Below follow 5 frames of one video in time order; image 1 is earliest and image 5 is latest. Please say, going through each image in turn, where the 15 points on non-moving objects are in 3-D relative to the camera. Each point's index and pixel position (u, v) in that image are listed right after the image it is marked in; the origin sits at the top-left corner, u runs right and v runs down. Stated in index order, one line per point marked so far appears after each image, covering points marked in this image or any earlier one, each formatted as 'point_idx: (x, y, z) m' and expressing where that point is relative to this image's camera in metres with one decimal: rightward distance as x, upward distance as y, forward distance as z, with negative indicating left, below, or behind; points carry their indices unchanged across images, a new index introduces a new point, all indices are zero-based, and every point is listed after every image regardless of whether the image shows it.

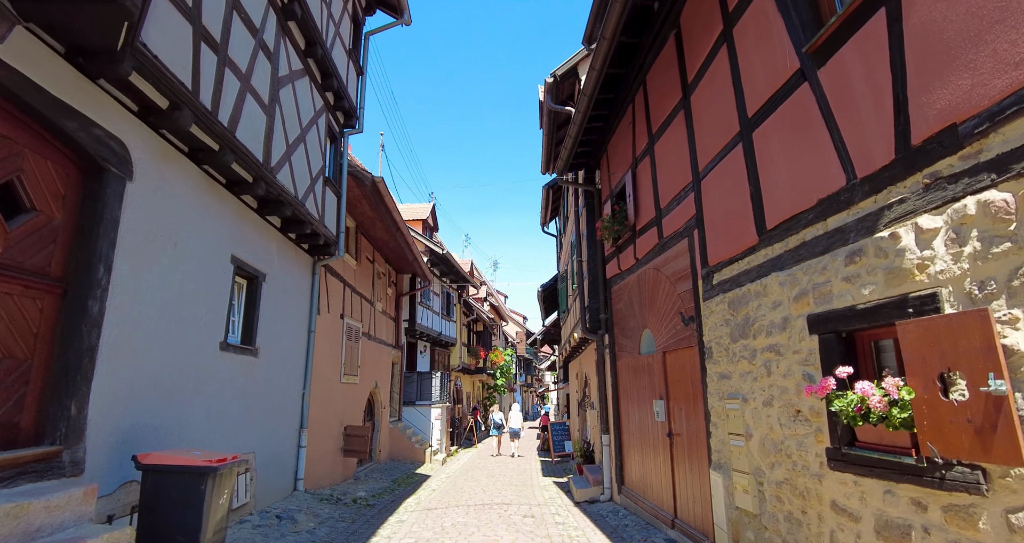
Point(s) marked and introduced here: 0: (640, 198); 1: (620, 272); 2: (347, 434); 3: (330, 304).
0: (+1.6, +0.9, +6.8) m
1: (+1.5, 0.0, +7.8) m
2: (-3.1, -3.1, +10.3) m
3: (-3.2, -0.6, +9.6) m
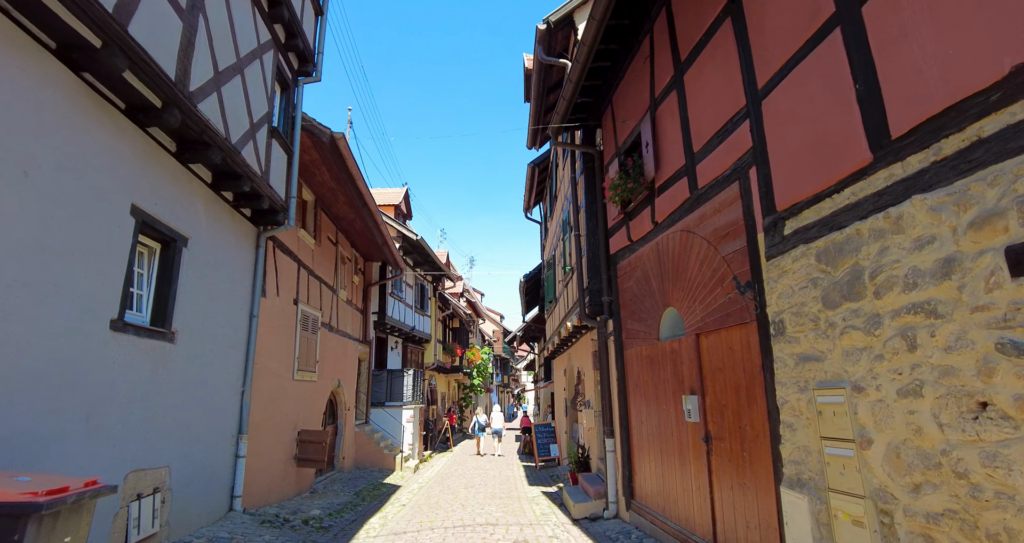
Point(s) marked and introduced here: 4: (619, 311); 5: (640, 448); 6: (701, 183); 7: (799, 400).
0: (+1.5, +1.3, +5.5) m
1: (+1.4, +0.3, +6.5) m
2: (-3.4, -2.7, +8.7) m
3: (-3.5, -0.2, +8.1) m
4: (+1.3, -0.5, +6.8) m
5: (+1.4, -2.0, +6.1) m
6: (+1.7, +0.8, +4.8) m
7: (+1.7, -0.8, +3.3) m
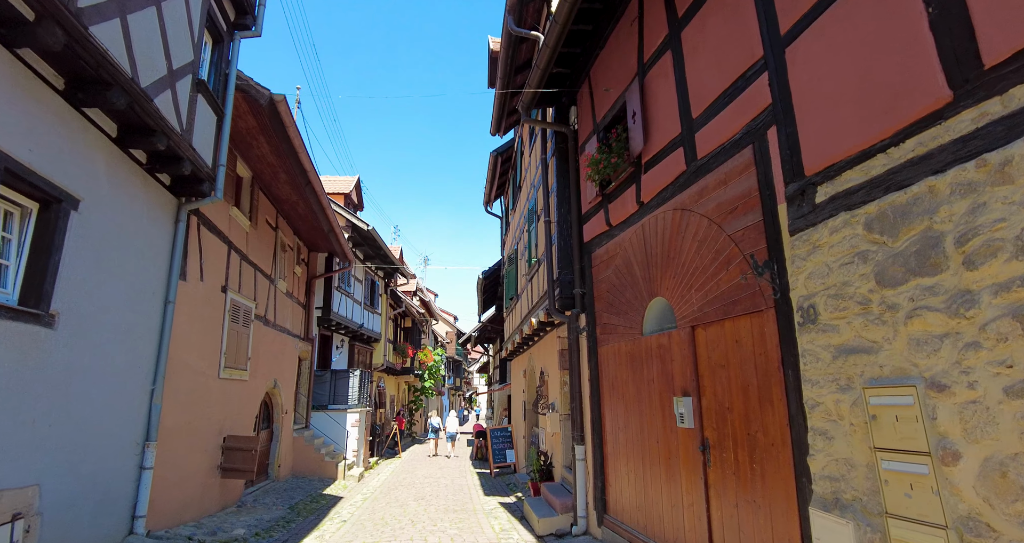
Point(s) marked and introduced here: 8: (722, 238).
0: (+1.3, +1.4, +4.9) m
1: (+1.0, +0.5, +5.8) m
2: (-4.0, -2.5, +7.7) m
3: (-4.0, 0.0, +7.0) m
4: (+0.9, -0.4, +6.2) m
5: (+1.0, -1.8, +5.4) m
6: (+1.5, +0.9, +4.2) m
7: (+1.6, -0.6, +2.7) m
8: (+1.5, +0.2, +3.8) m
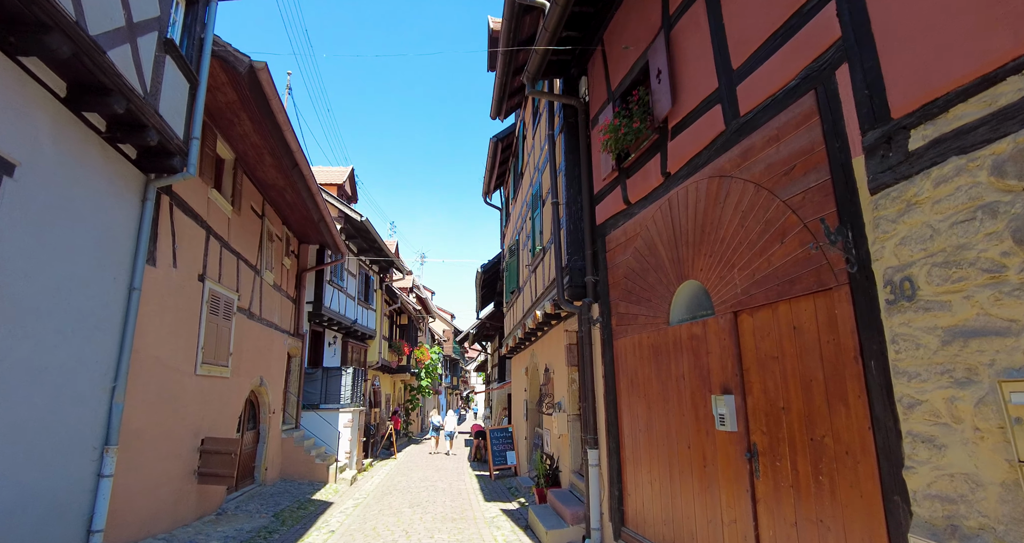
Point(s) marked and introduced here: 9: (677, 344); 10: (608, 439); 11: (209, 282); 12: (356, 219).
0: (+1.3, +1.6, +4.3) m
1: (+1.1, +0.6, +5.2) m
2: (-3.9, -2.3, +7.0) m
3: (-3.9, +0.2, +6.4) m
4: (+1.0, -0.2, +5.5) m
5: (+1.1, -1.7, +4.8) m
6: (+1.5, +1.1, +3.6) m
7: (+1.7, -0.5, +2.1) m
8: (+1.5, +0.4, +3.2) m
9: (+1.3, -0.6, +4.2) m
10: (+0.9, -1.6, +5.3) m
11: (-4.1, -0.1, +7.3) m
12: (-3.9, +1.3, +13.7) m
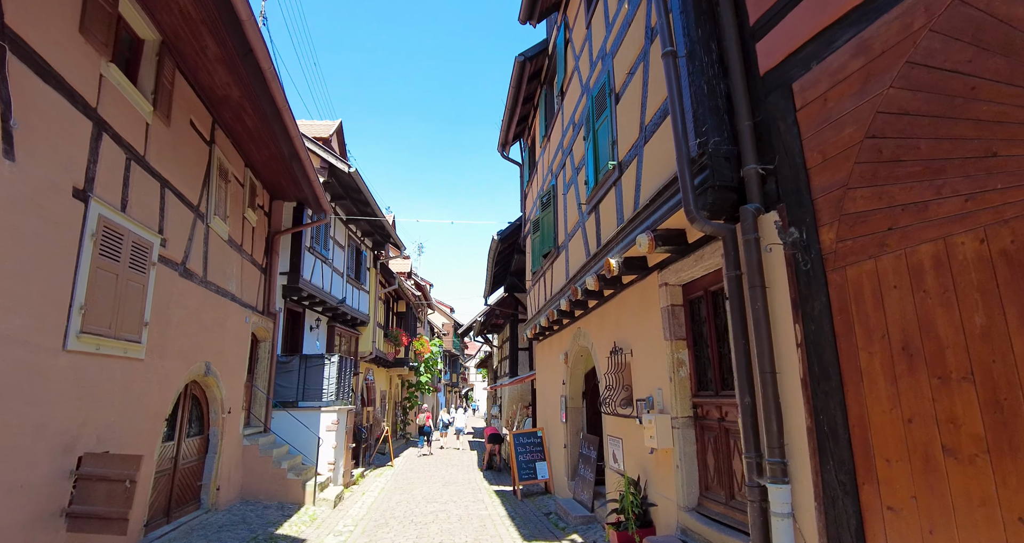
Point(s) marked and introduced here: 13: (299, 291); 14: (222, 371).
0: (+1.9, +2.2, +1.6) m
1: (+1.7, +1.3, +2.6) m
2: (-3.4, -1.6, +4.3) m
3: (-3.3, +0.9, +3.7) m
4: (+1.6, +0.5, +2.9) m
5: (+1.7, -1.0, +2.1) m
6: (+2.1, +1.8, +0.9) m
7: (+2.3, +0.2, -0.6) m
8: (+2.1, +1.1, +0.6) m
9: (+1.9, +0.1, +1.5) m
10: (+1.5, -0.9, +2.7) m
11: (-3.5, +0.5, +4.6) m
12: (-3.4, +2.0, +11.0) m
13: (-4.1, -0.4, +10.6) m
14: (-3.9, -1.4, +7.5) m
